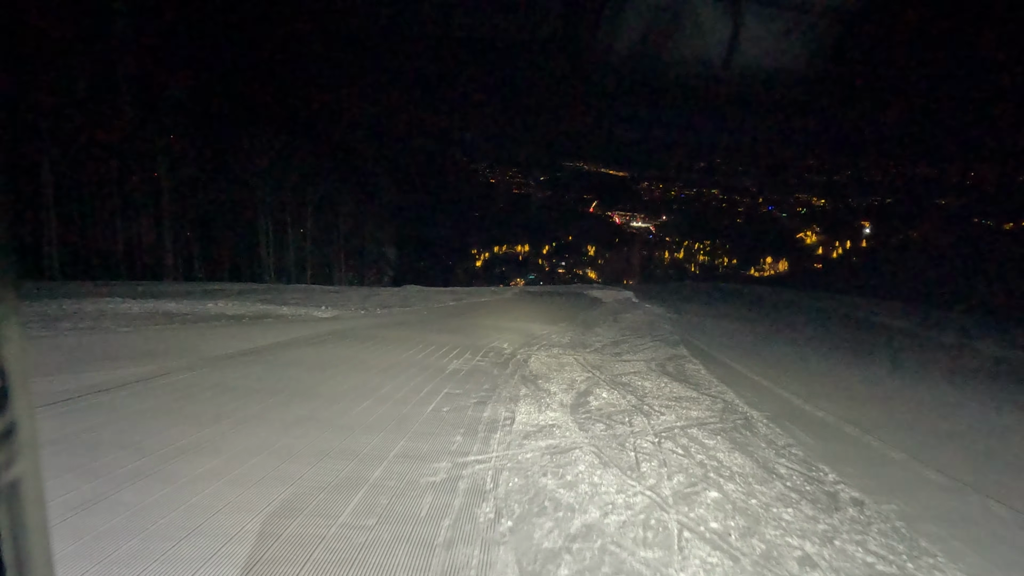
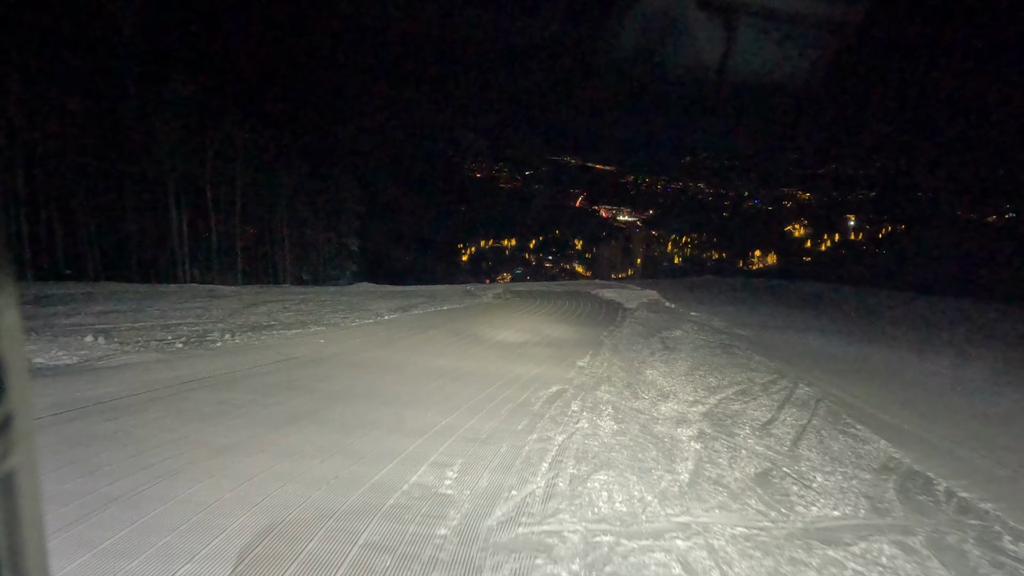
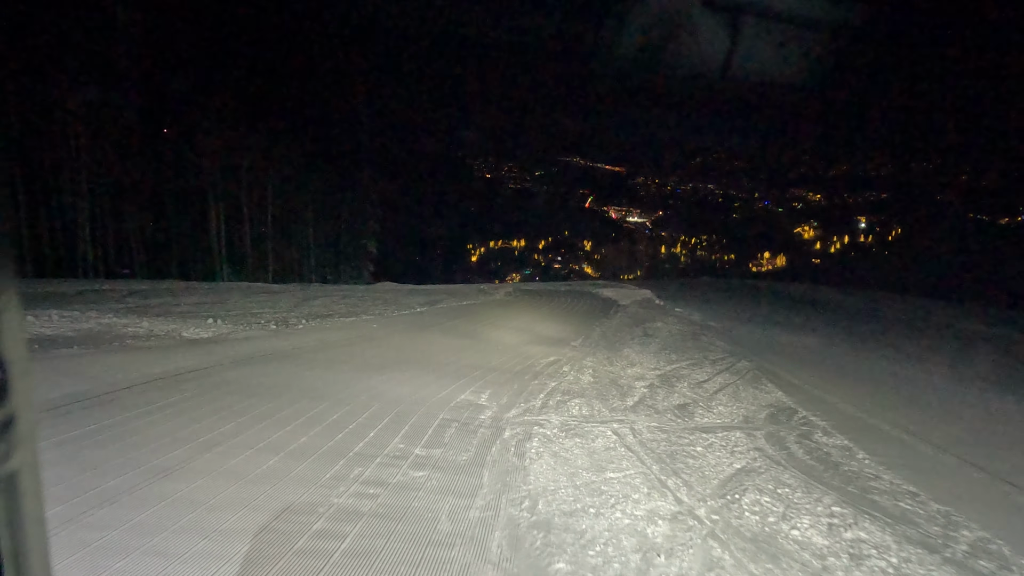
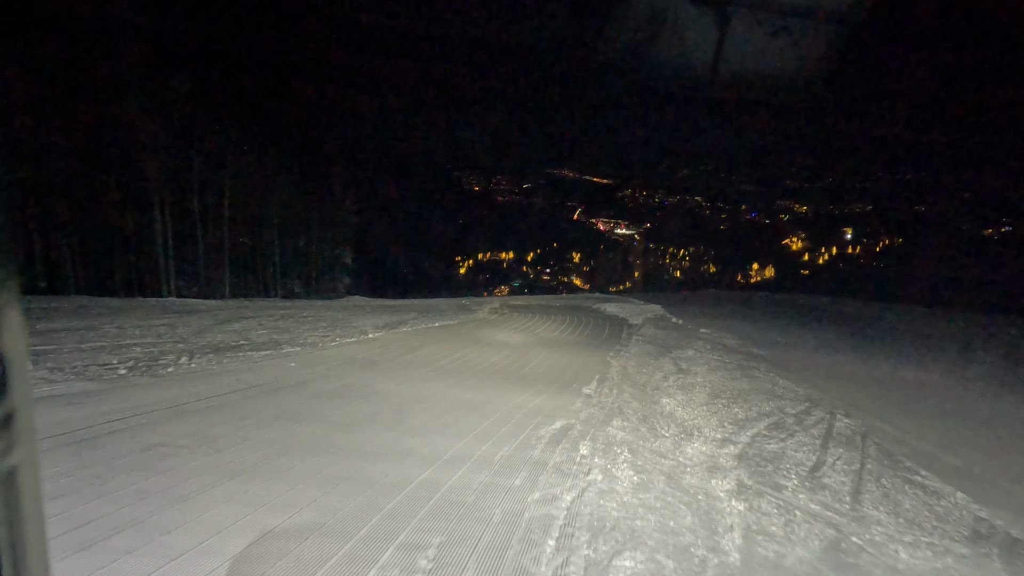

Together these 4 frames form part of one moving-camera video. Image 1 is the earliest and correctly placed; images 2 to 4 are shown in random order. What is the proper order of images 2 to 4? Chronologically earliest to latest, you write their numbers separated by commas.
3, 2, 4
